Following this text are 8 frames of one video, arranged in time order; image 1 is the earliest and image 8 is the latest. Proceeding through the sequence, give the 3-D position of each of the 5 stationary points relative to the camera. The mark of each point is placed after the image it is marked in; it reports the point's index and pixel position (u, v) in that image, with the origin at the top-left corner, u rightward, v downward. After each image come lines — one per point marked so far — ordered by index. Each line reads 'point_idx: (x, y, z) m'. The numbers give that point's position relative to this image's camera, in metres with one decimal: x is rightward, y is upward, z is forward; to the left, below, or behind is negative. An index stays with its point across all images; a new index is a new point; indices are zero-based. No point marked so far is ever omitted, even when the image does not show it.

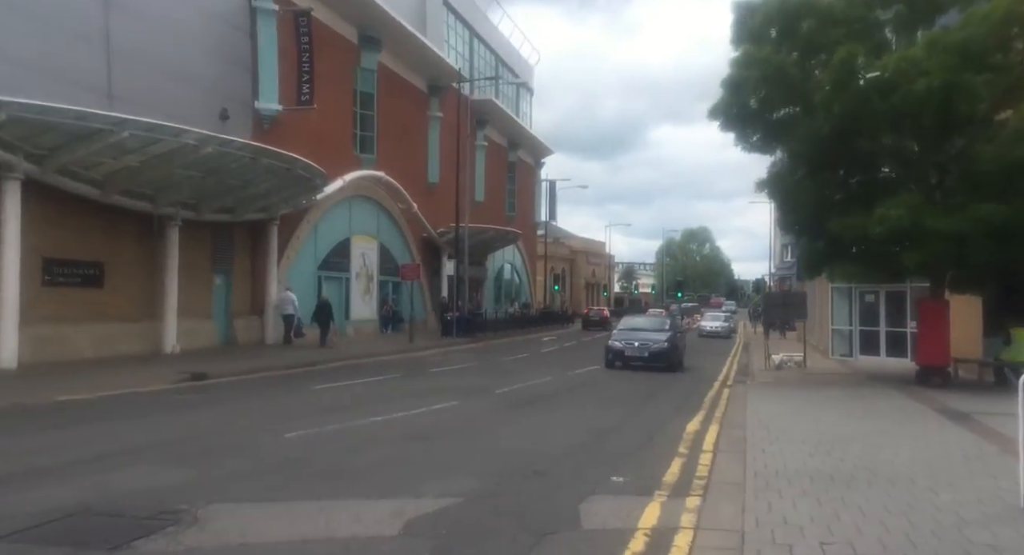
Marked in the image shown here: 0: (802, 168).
0: (+7.2, +2.8, +19.9) m
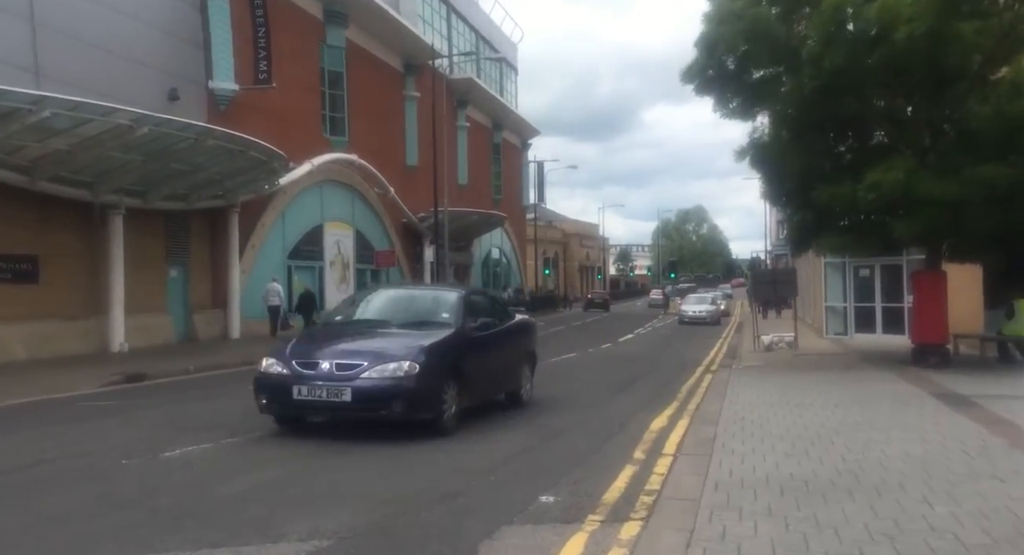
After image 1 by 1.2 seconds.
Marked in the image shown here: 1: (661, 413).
0: (+6.3, +3.4, +18.4) m
1: (+2.1, -1.9, +11.4) m
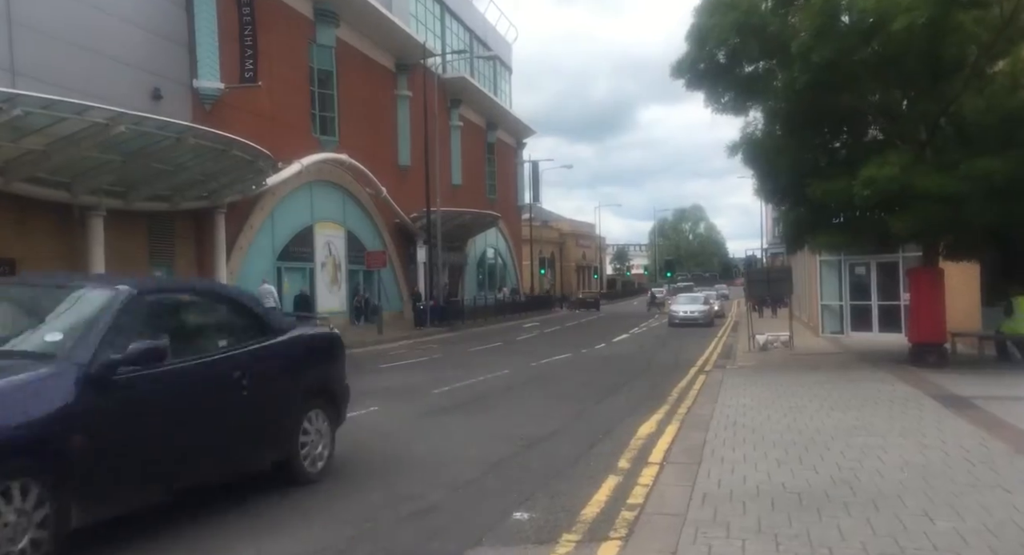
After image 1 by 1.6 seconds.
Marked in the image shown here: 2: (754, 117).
0: (+6.0, +3.4, +18.0) m
1: (+1.9, -1.9, +11.0) m
2: (+5.7, +3.8, +19.0) m
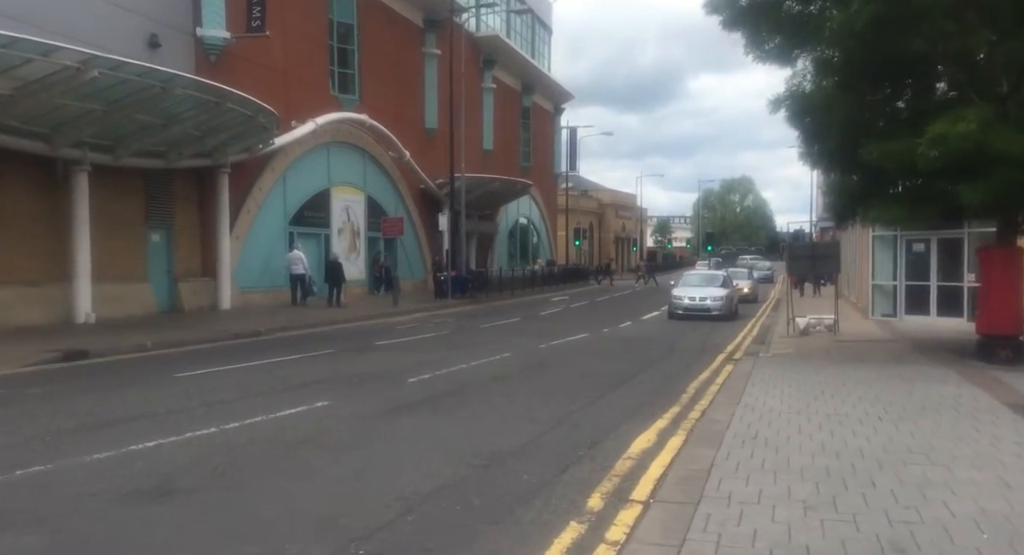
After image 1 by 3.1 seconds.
0: (+6.2, +3.8, +15.6) m
1: (+1.6, -1.6, +9.0) m
2: (+6.0, +4.3, +16.6) m
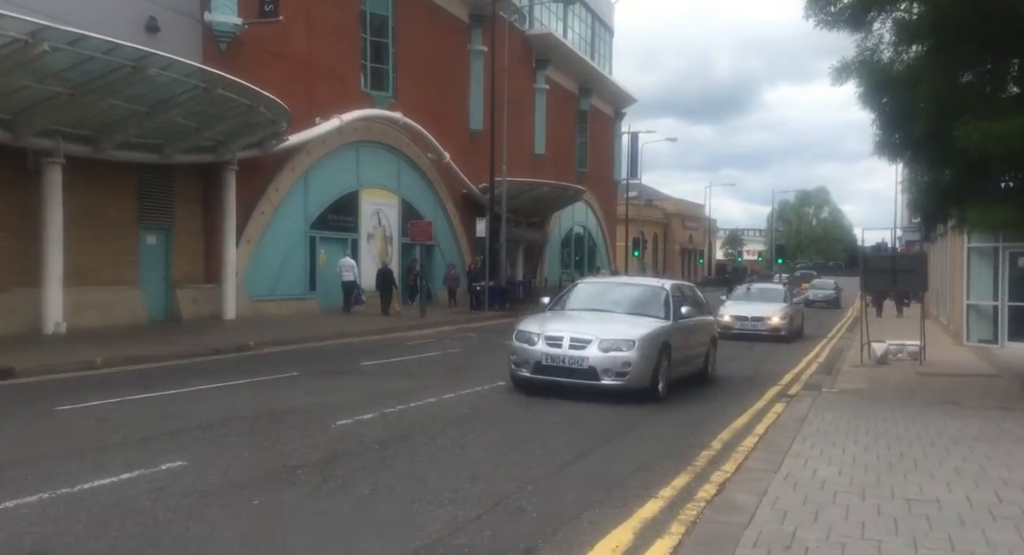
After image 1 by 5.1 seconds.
0: (+6.2, +3.5, +12.3) m
1: (+1.0, -1.8, +6.1) m
2: (+6.1, +4.0, +13.3) m
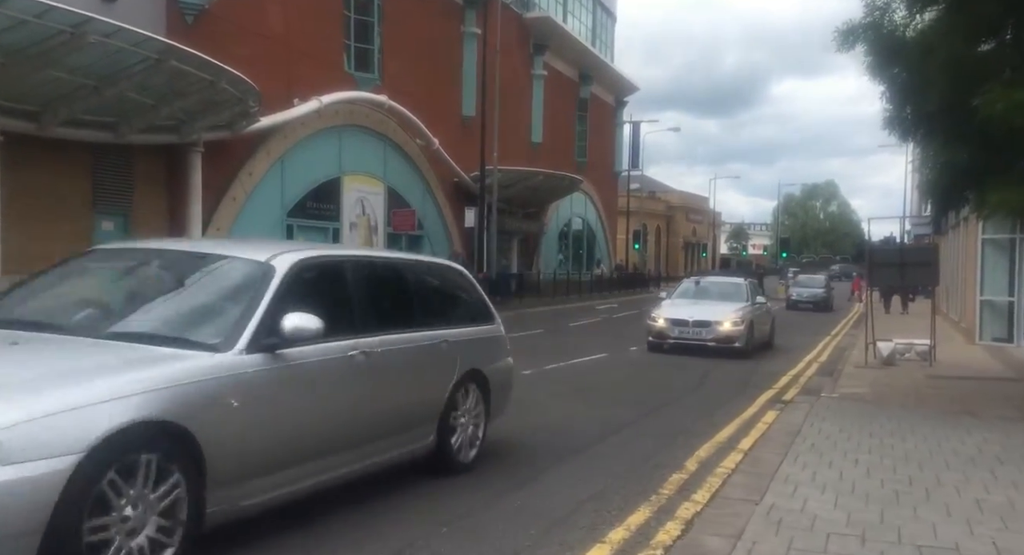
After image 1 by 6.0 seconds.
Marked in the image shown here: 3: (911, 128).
0: (+5.7, +3.6, +10.9) m
1: (+0.4, -1.7, +4.7) m
2: (+5.6, +4.1, +11.9) m
3: (+5.8, +2.2, +11.9) m
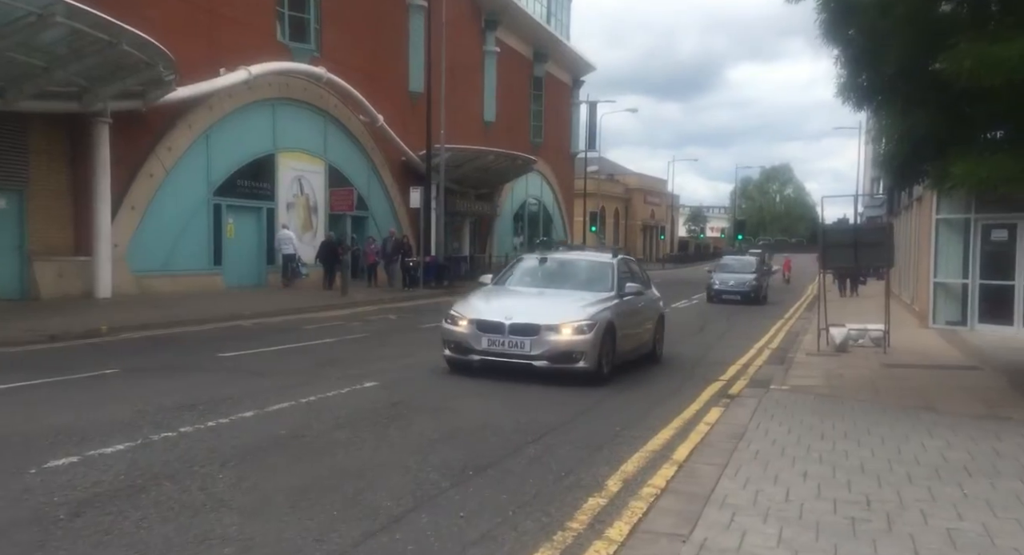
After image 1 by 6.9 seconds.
0: (+4.6, +3.8, +9.7) m
1: (-0.4, -1.6, +3.5) m
2: (+4.5, +4.3, +10.7) m
3: (+4.8, +2.4, +10.8) m
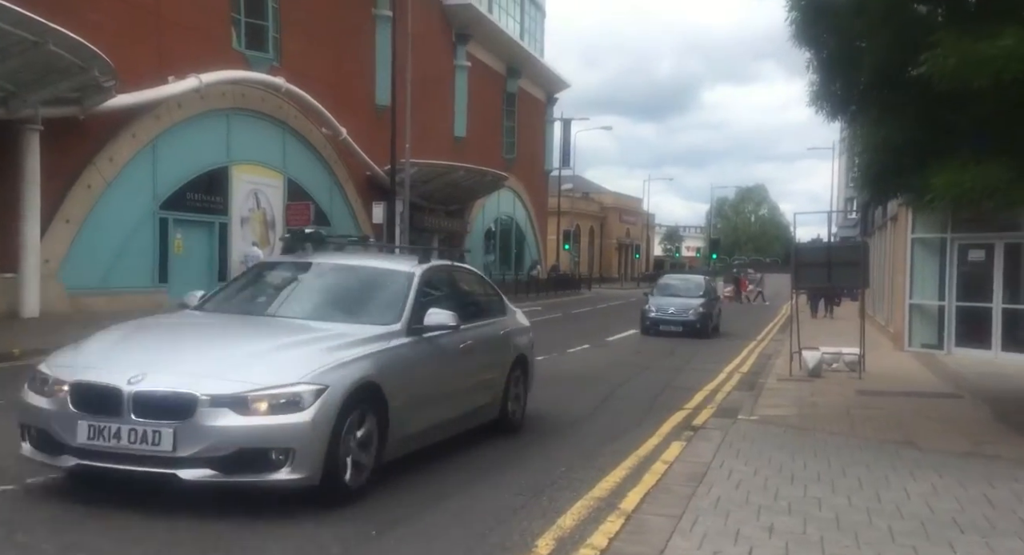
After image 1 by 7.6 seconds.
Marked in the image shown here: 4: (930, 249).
0: (+4.0, +3.6, +9.0) m
1: (-0.9, -1.7, +2.5) m
2: (+3.8, +4.1, +10.0) m
3: (+4.1, +2.1, +10.0) m
4: (+9.4, +0.6, +18.0) m
